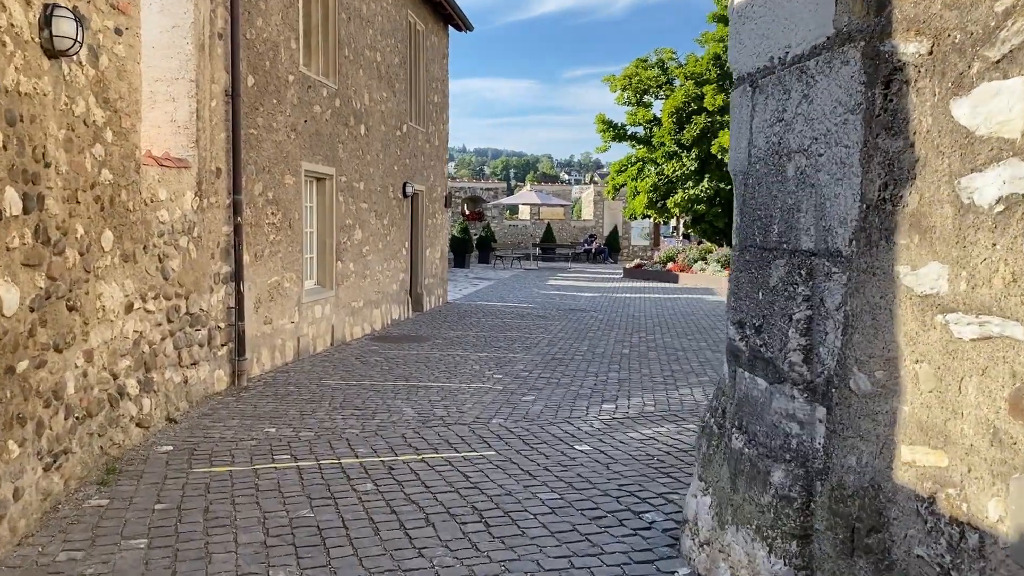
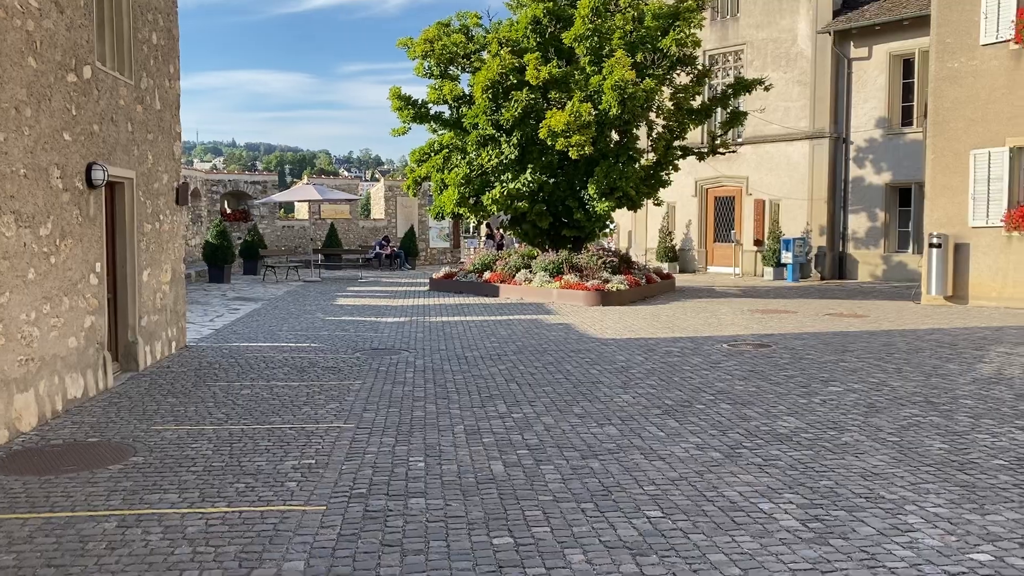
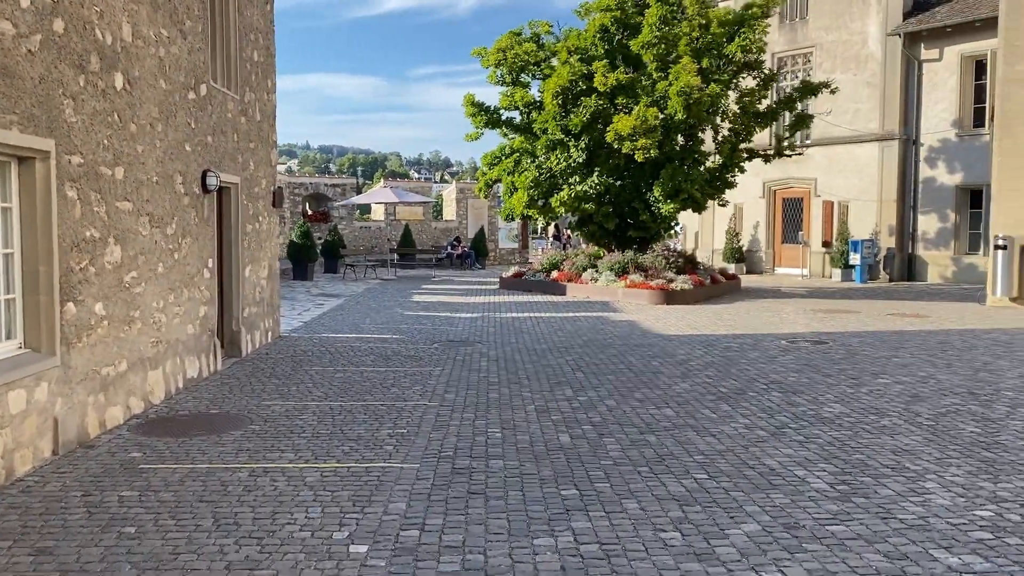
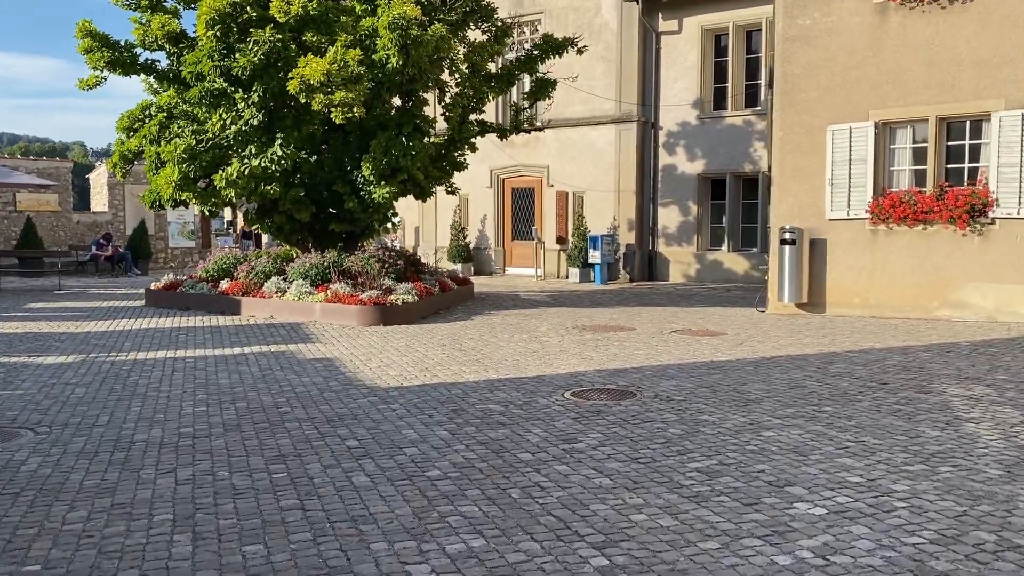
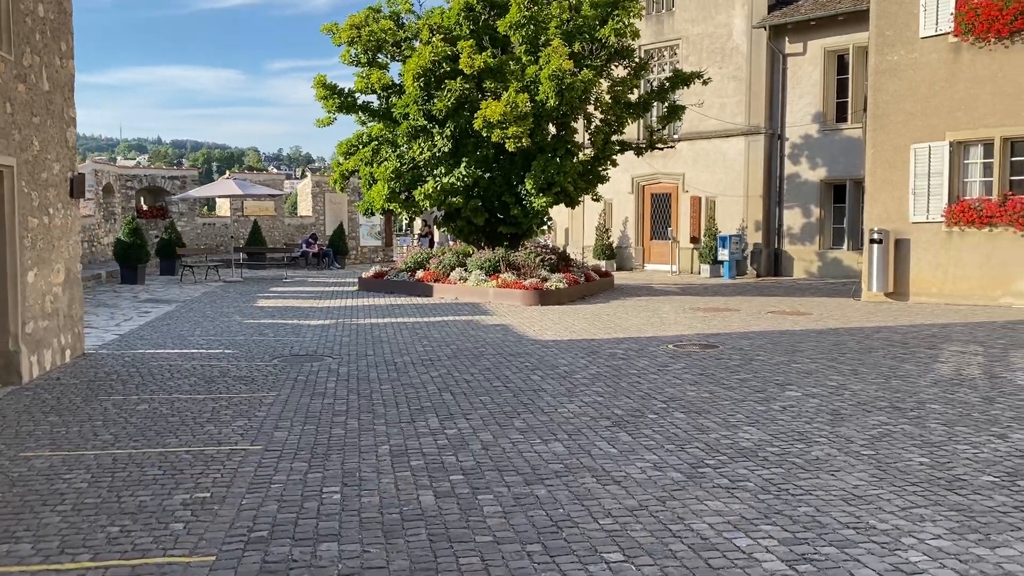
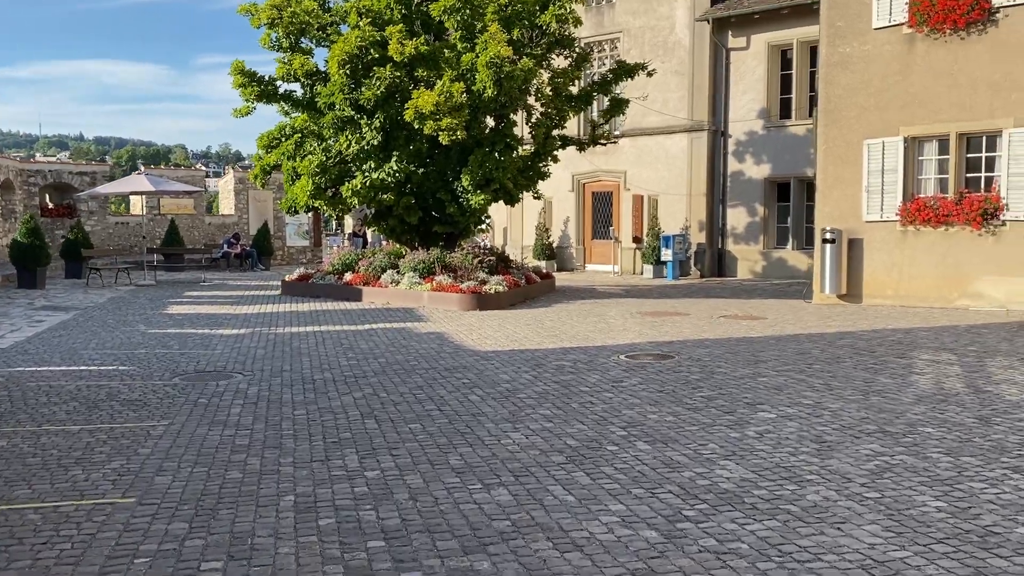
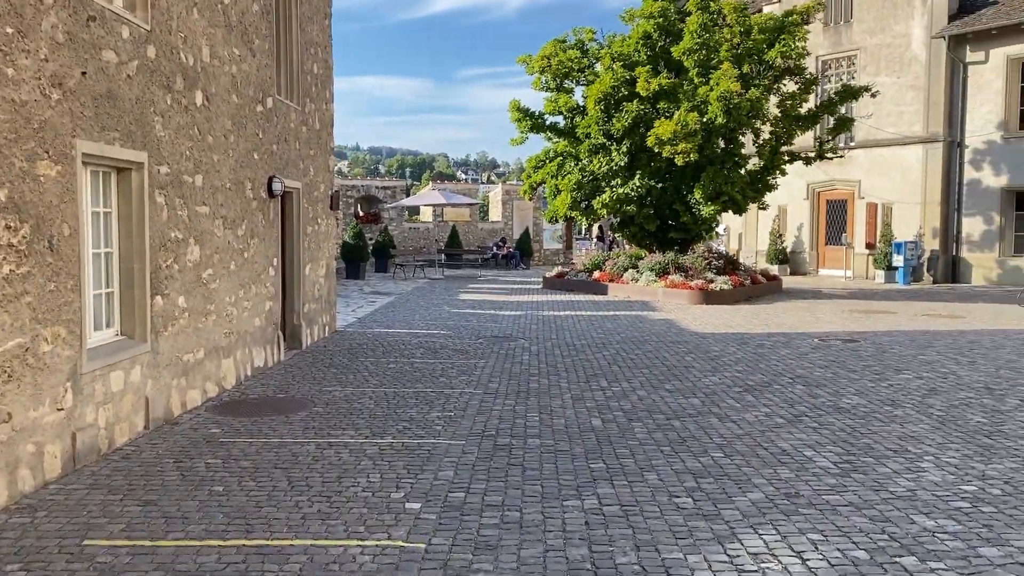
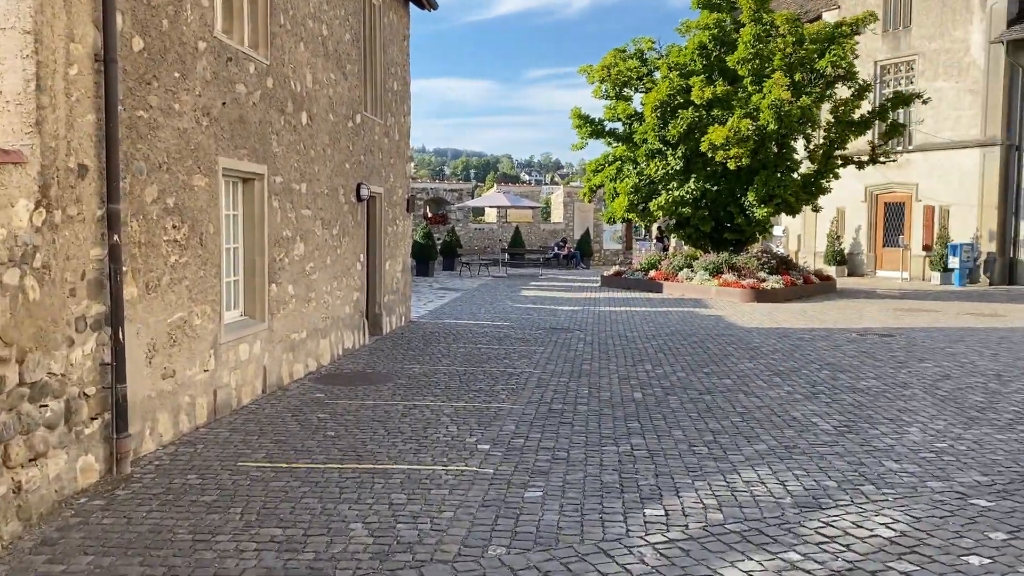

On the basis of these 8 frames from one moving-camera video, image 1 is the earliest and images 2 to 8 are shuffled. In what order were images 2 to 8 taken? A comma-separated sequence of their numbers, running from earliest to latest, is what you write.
8, 7, 3, 2, 5, 6, 4
